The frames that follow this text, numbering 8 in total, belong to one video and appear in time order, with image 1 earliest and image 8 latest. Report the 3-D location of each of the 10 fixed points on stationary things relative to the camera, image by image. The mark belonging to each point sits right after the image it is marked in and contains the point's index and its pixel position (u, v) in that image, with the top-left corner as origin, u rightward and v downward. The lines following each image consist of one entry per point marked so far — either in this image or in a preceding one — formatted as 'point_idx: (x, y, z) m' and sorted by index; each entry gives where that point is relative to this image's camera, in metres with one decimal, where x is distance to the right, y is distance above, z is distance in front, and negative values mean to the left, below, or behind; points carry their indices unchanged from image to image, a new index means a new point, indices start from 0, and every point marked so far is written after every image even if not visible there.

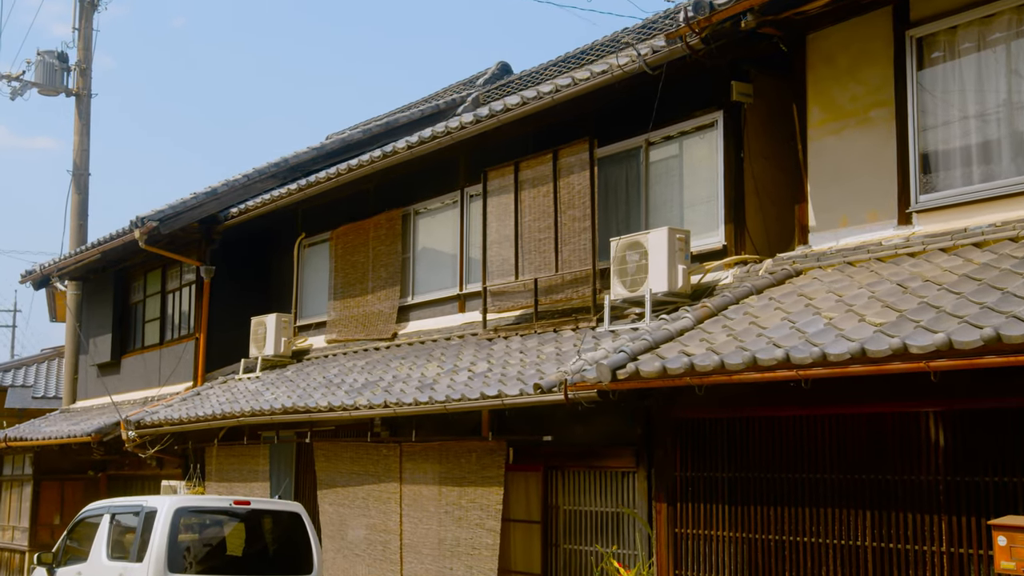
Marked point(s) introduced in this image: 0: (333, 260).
0: (-2.2, +0.3, +13.7) m
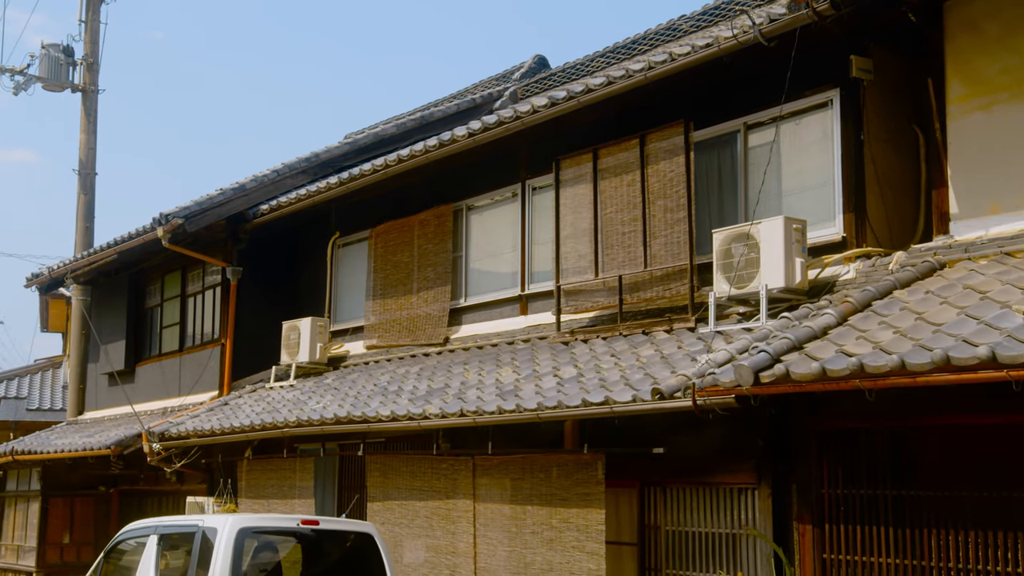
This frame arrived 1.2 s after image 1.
0: (-1.6, +0.3, +12.8) m
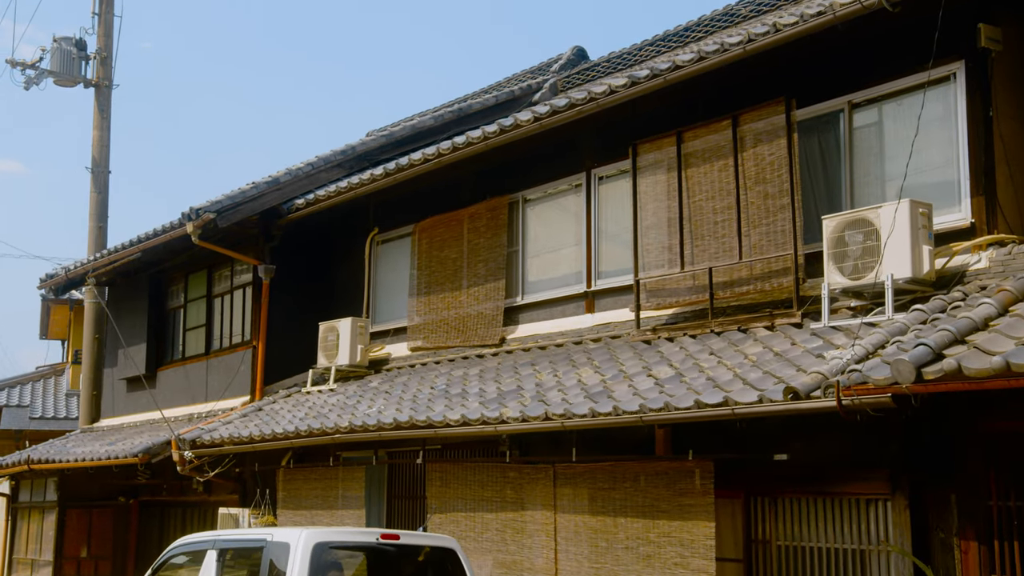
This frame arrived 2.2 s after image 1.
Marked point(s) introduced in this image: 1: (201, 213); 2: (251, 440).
0: (-1.0, +0.3, +12.1) m
1: (-3.4, +0.8, +12.3) m
2: (-2.6, -1.5, +11.1) m
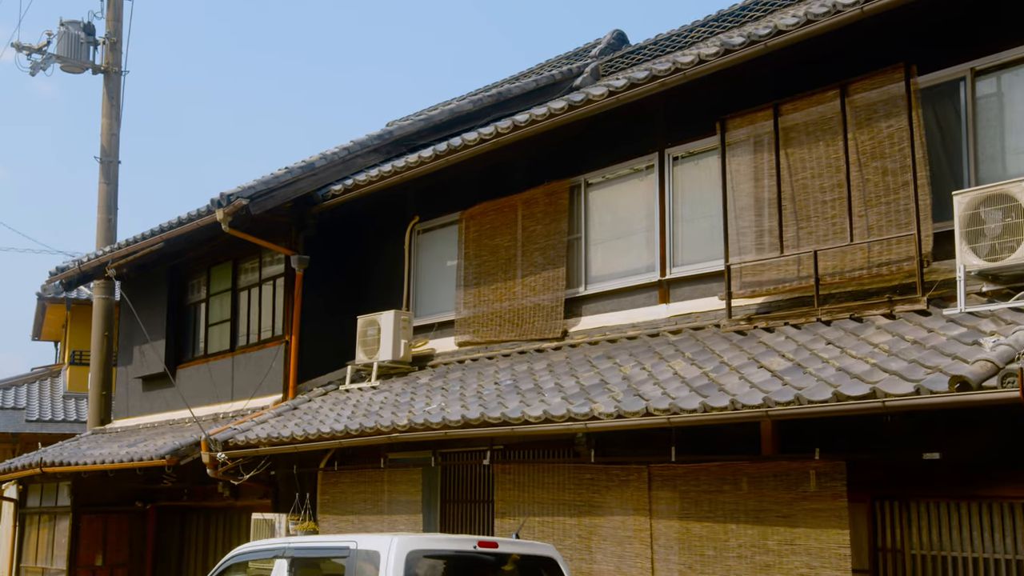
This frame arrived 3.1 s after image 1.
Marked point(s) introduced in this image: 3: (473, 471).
0: (-0.5, +0.4, +11.4) m
1: (-2.9, +0.9, +11.6) m
2: (-2.0, -1.4, +10.4) m
3: (-0.4, -1.5, +9.4) m
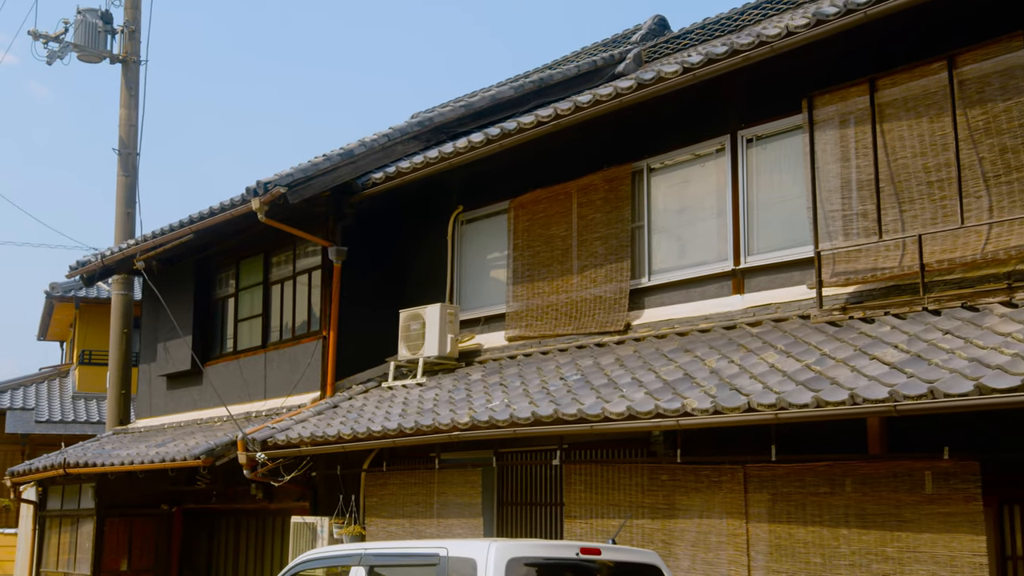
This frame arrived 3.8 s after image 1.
0: (0.0, +0.5, +10.9) m
1: (-2.4, +1.0, +11.1) m
2: (-1.5, -1.3, +9.8) m
3: (+0.1, -1.5, +8.9) m
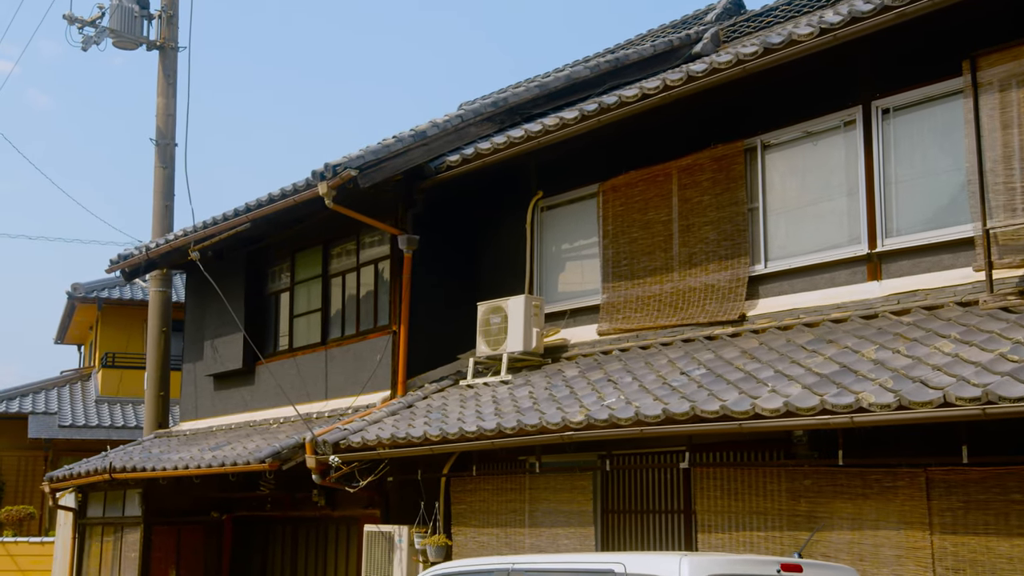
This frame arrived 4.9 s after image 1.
0: (+0.8, +0.6, +10.1) m
1: (-1.6, +1.1, +10.3) m
2: (-0.7, -1.2, +9.0) m
3: (+0.9, -1.4, +8.1) m
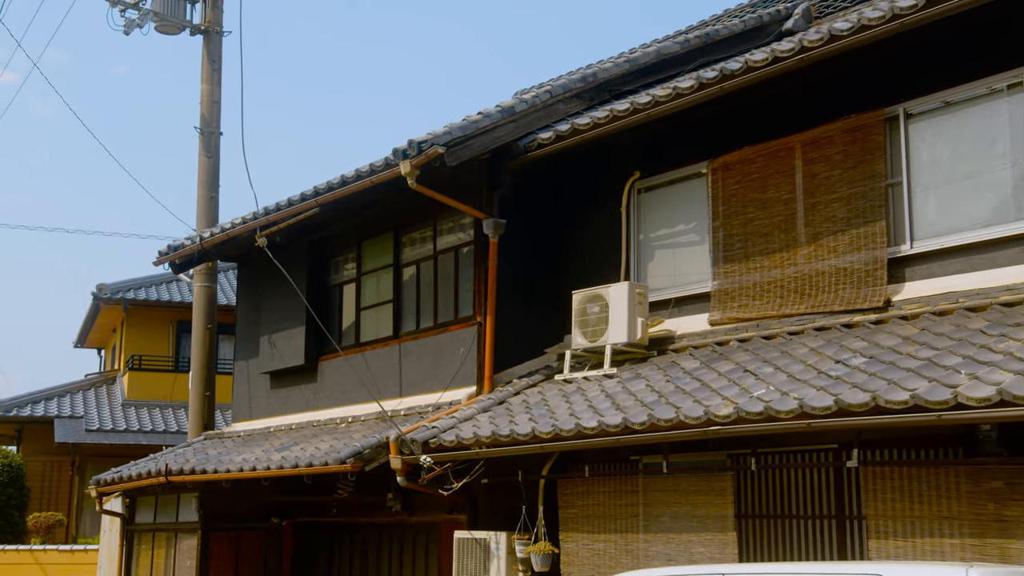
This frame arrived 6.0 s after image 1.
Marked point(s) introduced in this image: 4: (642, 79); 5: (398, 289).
0: (+1.7, +0.7, +9.3) m
1: (-0.7, +1.2, +9.5) m
2: (+0.1, -1.1, +8.2) m
3: (+1.8, -1.2, +7.2) m
4: (+1.3, +2.1, +11.4) m
5: (-1.1, 0.0, +11.4) m
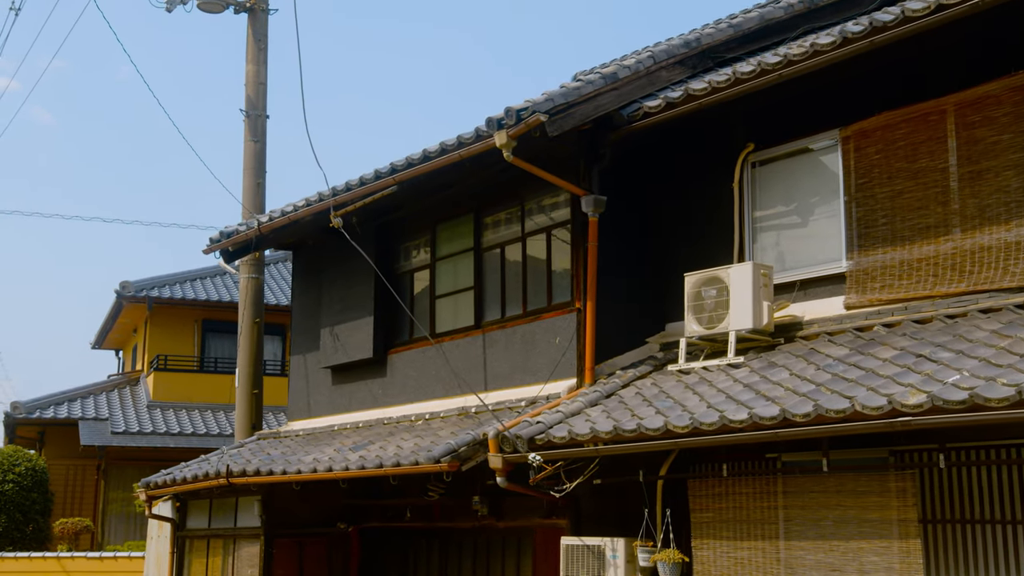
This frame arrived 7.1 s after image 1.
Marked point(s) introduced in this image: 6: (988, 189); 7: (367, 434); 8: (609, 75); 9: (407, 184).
0: (+2.5, +0.8, +8.4) m
1: (+0.1, +1.3, +8.6) m
2: (+1.0, -0.9, +7.3) m
3: (+2.6, -1.1, +6.3) m
4: (+2.1, +2.2, +10.5) m
5: (-0.3, +0.1, +10.5) m
6: (+3.1, +0.7, +7.5) m
7: (-1.3, -1.3, +10.5) m
8: (+0.8, +1.7, +8.9) m
9: (-1.0, +0.9, +10.3) m
